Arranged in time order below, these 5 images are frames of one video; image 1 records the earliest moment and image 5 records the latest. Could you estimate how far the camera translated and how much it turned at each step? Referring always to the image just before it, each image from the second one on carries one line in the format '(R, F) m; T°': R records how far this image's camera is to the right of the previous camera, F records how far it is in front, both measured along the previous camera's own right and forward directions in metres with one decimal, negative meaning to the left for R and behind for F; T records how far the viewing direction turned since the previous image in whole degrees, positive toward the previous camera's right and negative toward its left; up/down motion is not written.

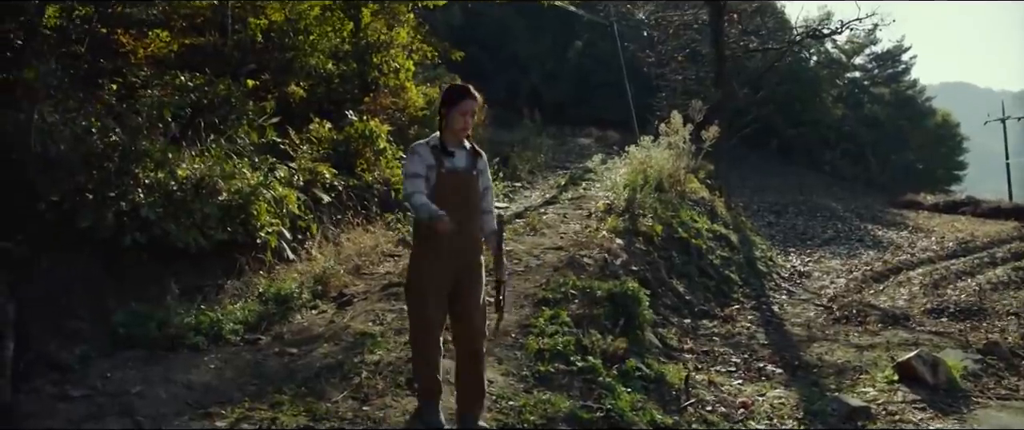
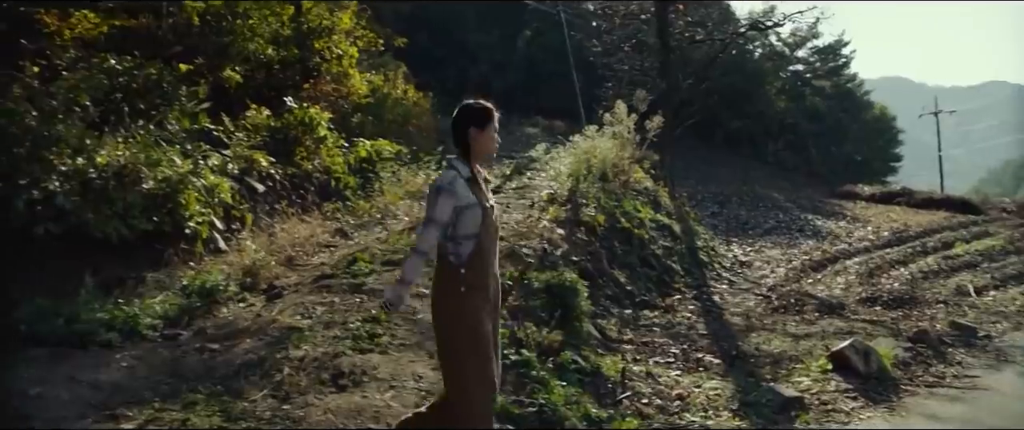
(+0.1, +0.1) m; +4°
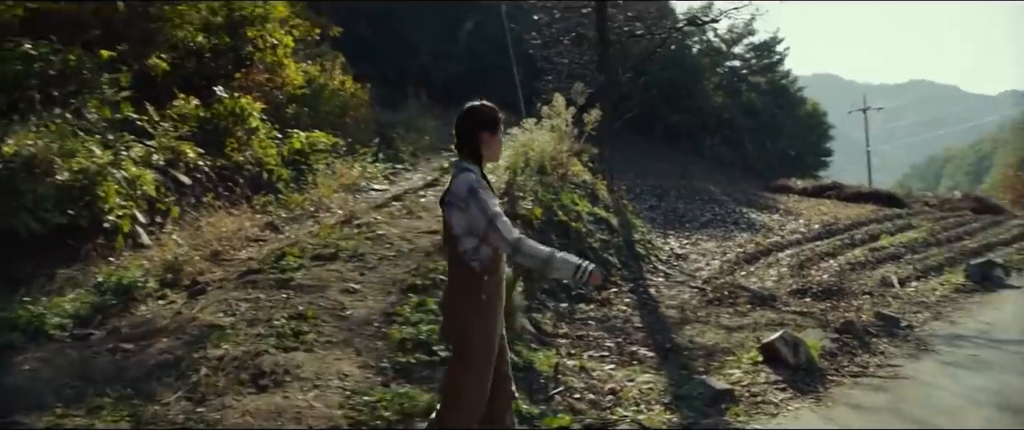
(+0.1, +0.1) m; +4°
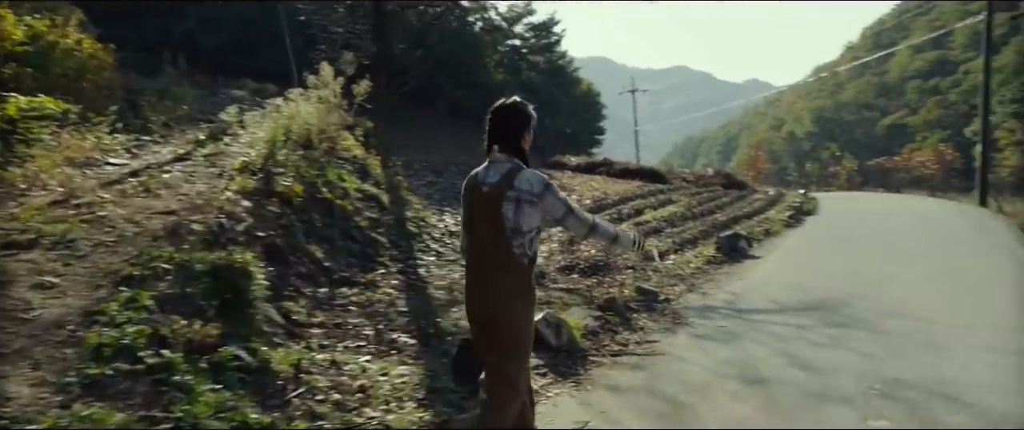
(+0.3, +0.5) m; +15°
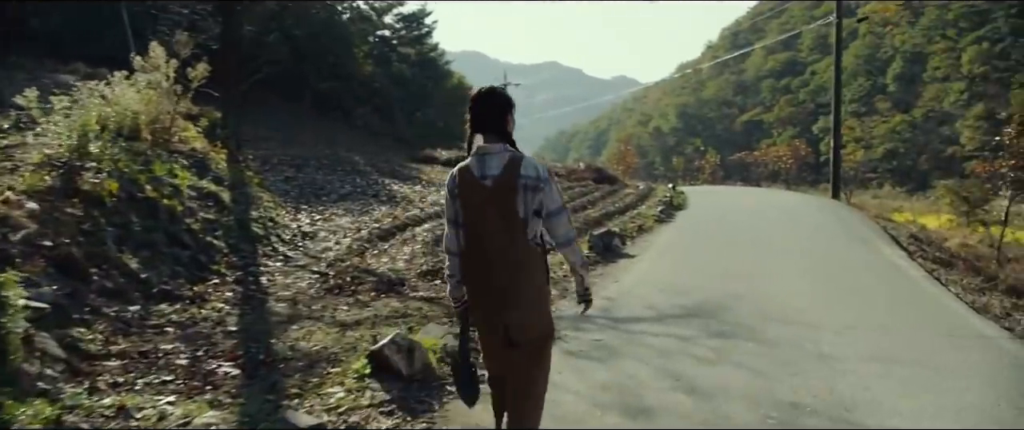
(+0.2, +0.9) m; +9°
